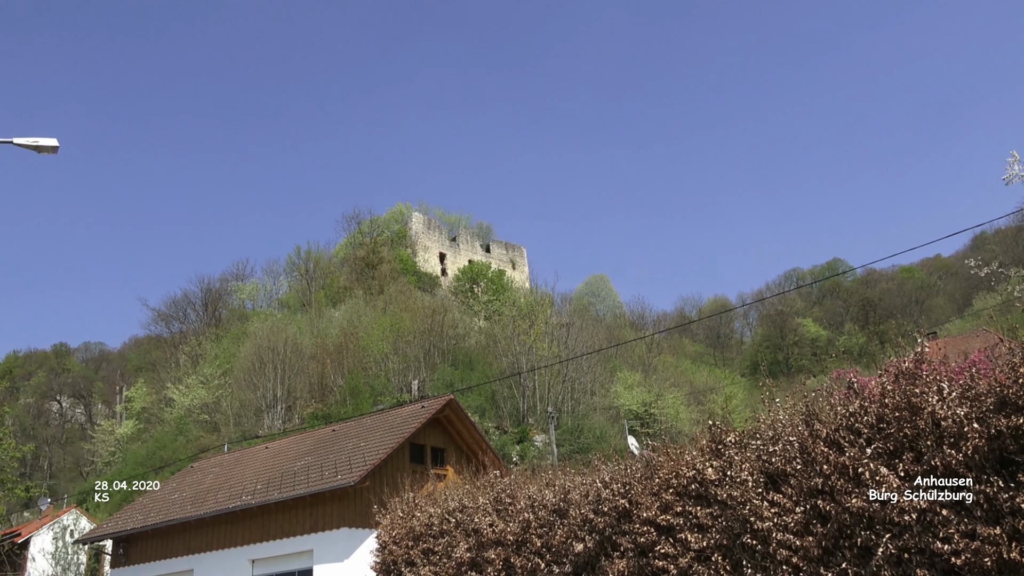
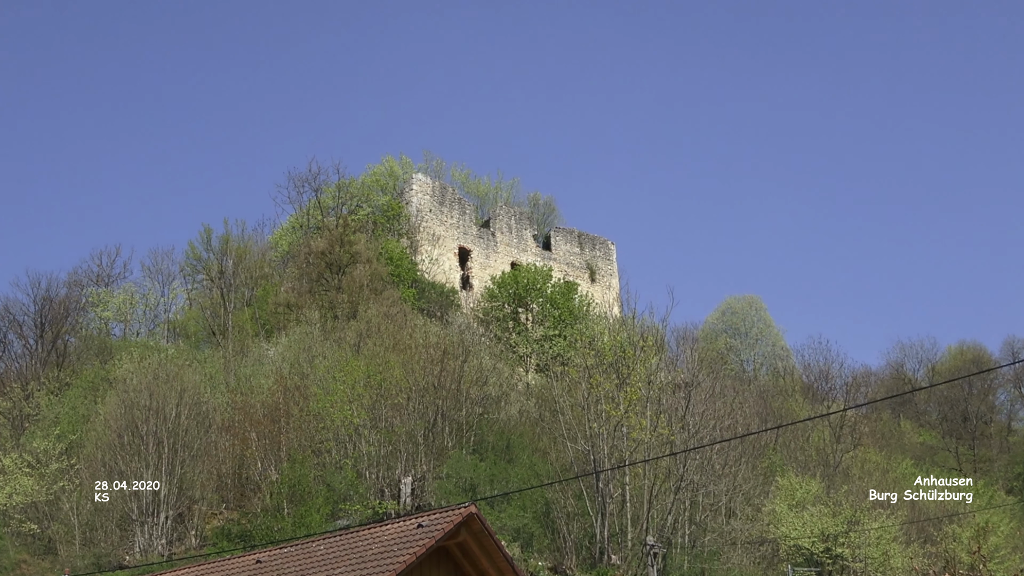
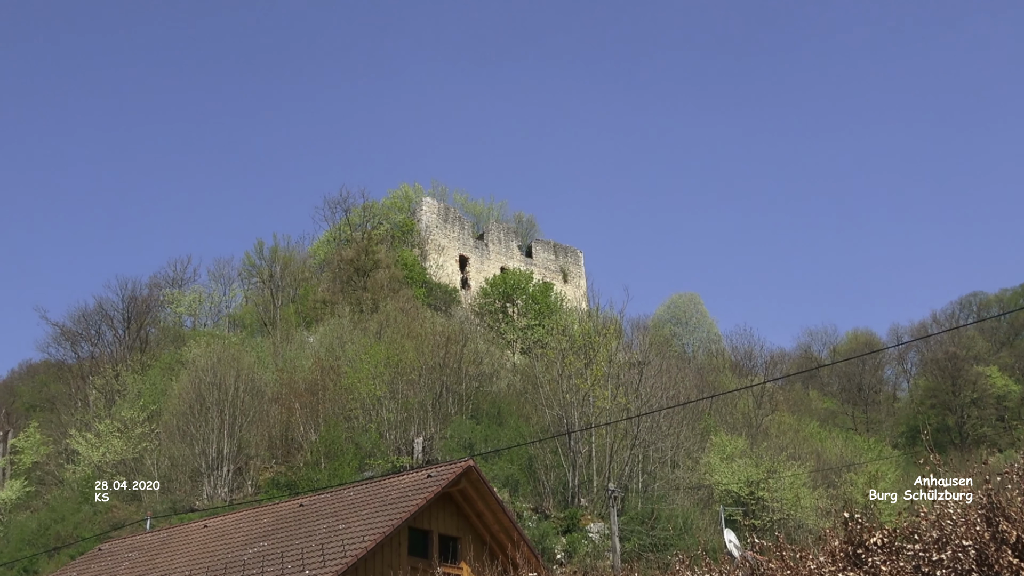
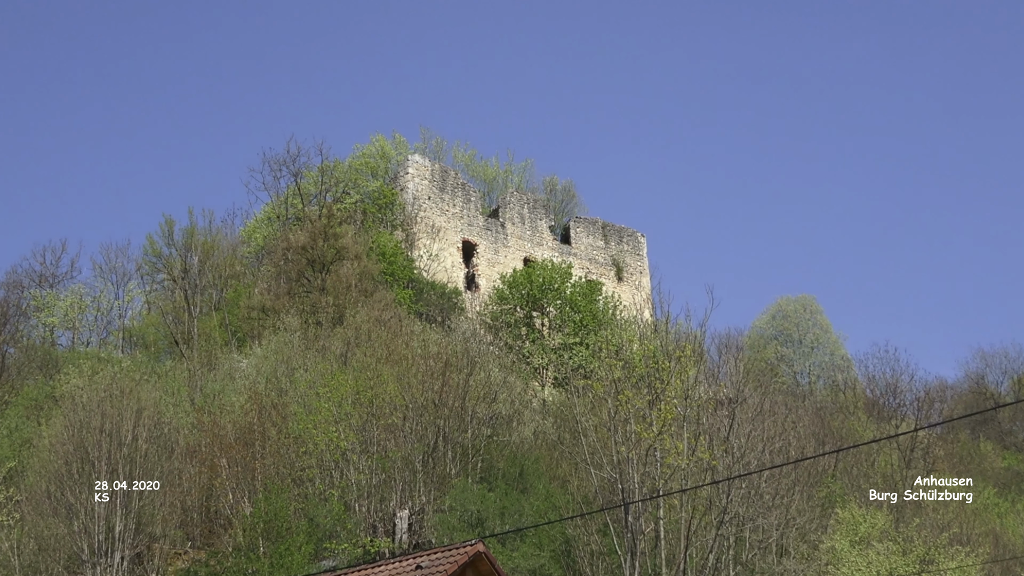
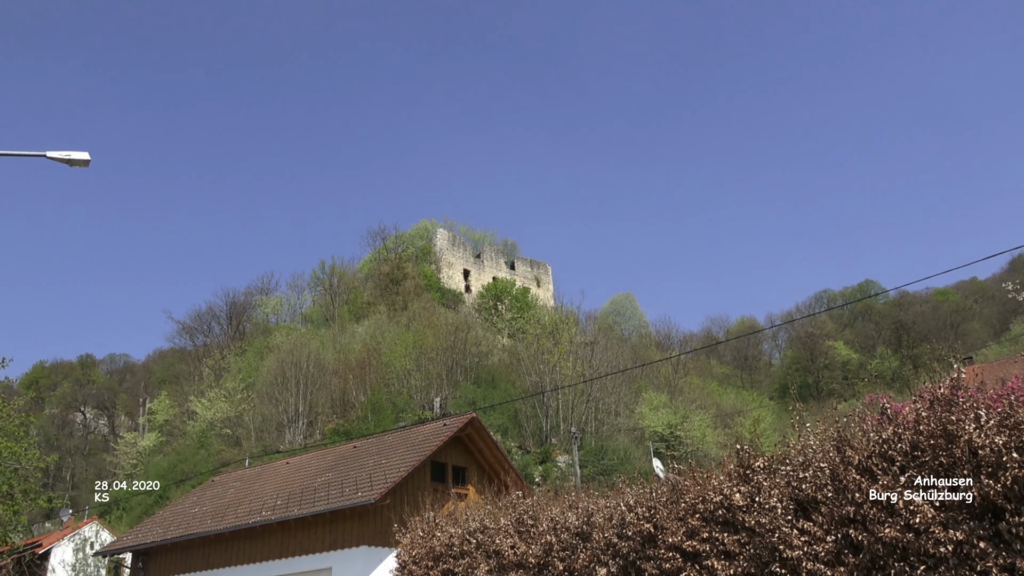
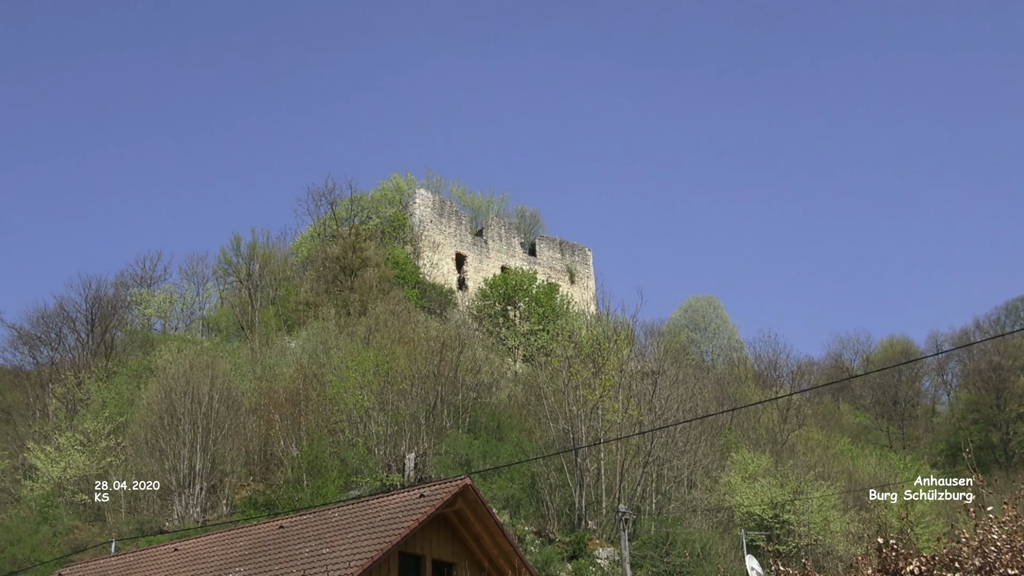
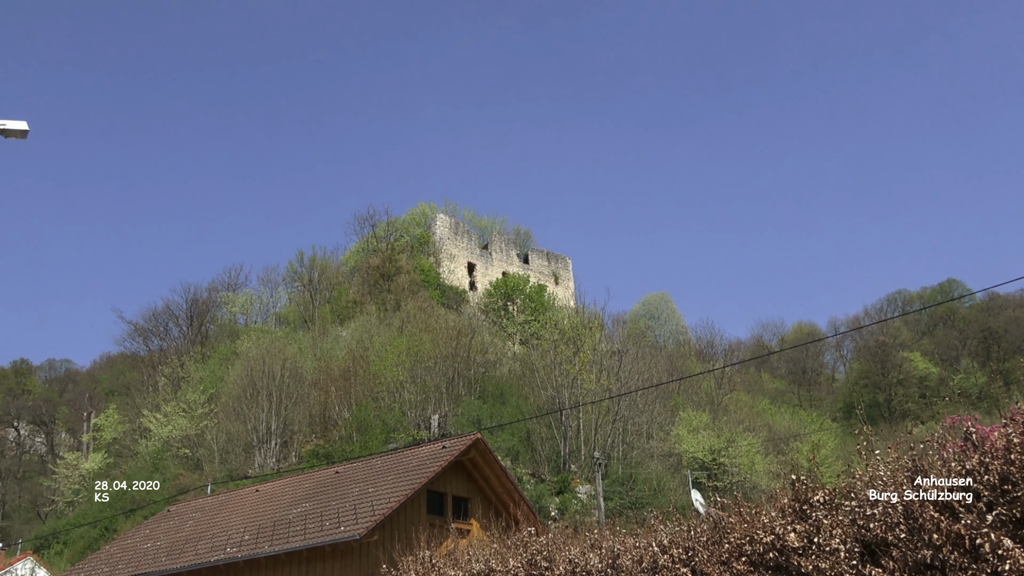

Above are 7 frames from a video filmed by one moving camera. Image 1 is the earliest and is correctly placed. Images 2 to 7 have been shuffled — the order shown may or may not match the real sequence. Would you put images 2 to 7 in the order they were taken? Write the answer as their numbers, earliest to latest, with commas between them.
5, 7, 3, 6, 2, 4
